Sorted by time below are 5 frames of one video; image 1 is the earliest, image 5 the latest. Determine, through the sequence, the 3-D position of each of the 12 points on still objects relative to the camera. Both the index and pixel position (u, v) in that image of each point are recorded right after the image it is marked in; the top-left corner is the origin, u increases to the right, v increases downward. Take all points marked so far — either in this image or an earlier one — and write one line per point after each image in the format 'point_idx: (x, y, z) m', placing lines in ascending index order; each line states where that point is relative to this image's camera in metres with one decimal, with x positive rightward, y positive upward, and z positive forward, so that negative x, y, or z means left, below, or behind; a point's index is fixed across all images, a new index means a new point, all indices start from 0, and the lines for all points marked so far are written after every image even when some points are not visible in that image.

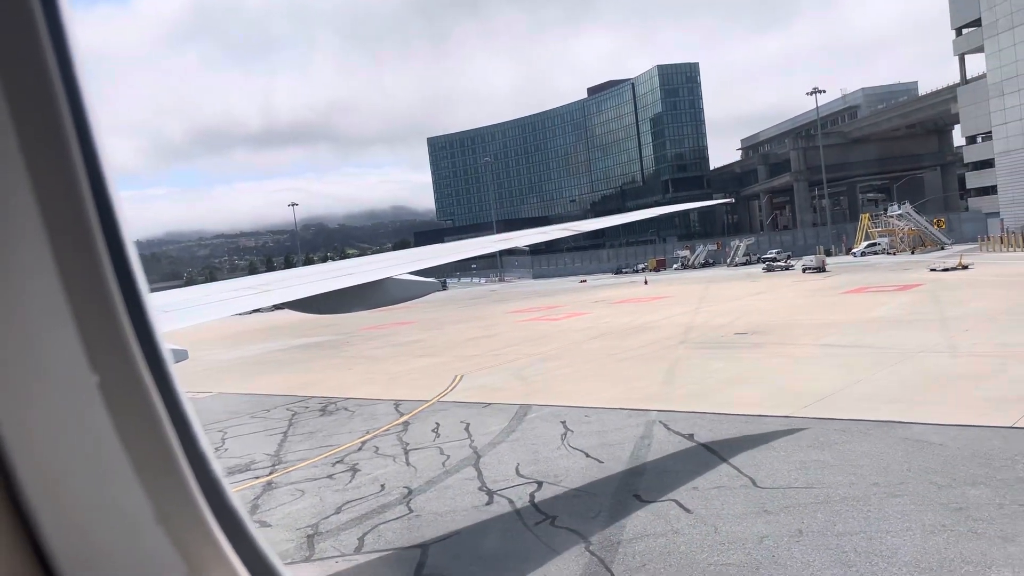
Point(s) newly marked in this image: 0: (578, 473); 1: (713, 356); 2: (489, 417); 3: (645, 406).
0: (+1.0, -2.7, +10.3) m
1: (+5.3, -1.8, +18.6) m
2: (-0.5, -2.6, +14.1) m
3: (+2.6, -2.3, +13.8) m
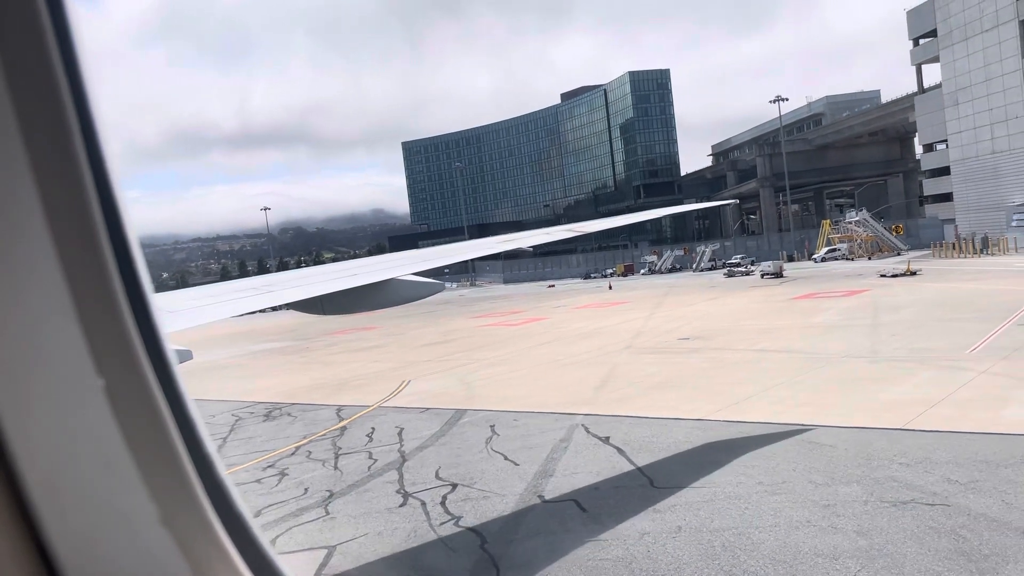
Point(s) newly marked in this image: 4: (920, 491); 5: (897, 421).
0: (-0.3, -2.9, +10.7) m
1: (+3.8, -2.0, +19.1) m
2: (-1.8, -2.8, +14.5) m
3: (+1.2, -2.5, +14.2) m
4: (+4.7, -2.4, +8.1) m
5: (+6.0, -2.1, +11.0) m
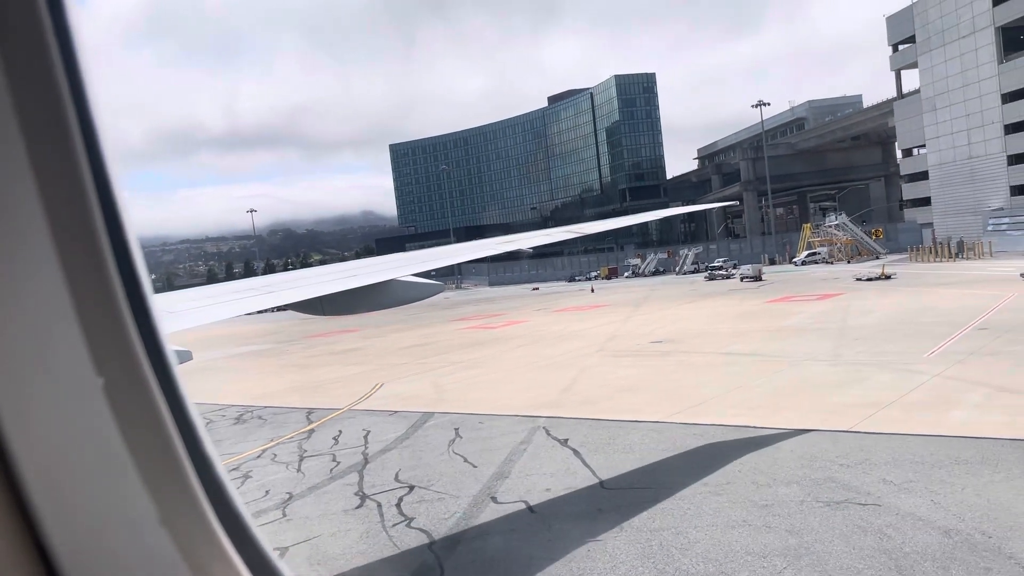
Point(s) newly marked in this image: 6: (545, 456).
0: (-1.0, -2.9, +10.9) m
1: (+3.0, -2.1, +19.3) m
2: (-2.5, -2.9, +14.6) m
3: (+0.5, -2.6, +14.4) m
4: (+4.1, -2.4, +8.4) m
5: (+5.4, -2.2, +11.3) m
6: (+0.5, -2.7, +11.3) m
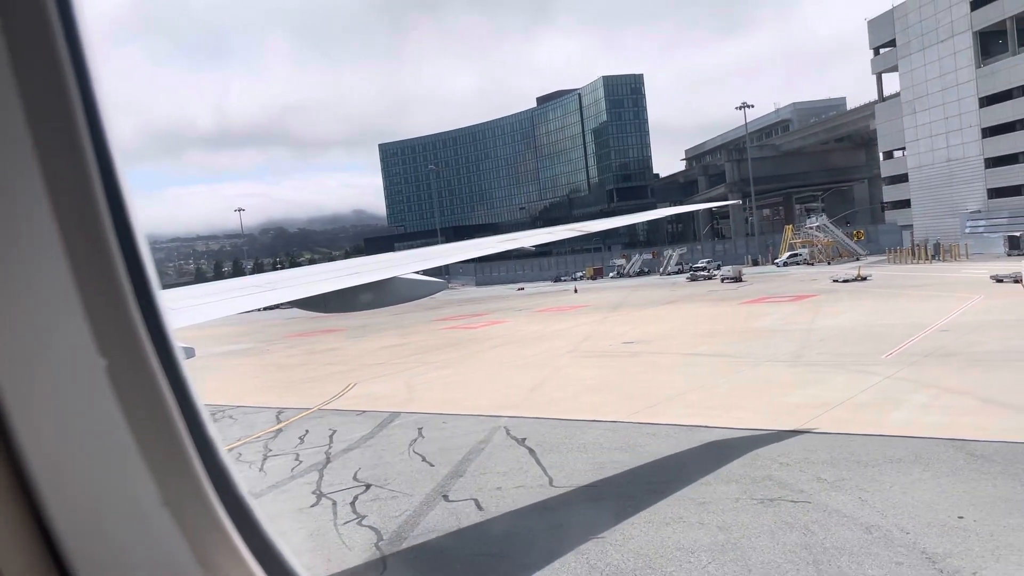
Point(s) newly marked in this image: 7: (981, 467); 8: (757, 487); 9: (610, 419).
0: (-1.7, -3.0, +11.1) m
1: (+2.2, -2.1, +19.6) m
2: (-3.3, -2.9, +14.8) m
3: (-0.2, -2.6, +14.7) m
4: (+3.4, -2.5, +8.7) m
5: (+4.7, -2.2, +11.5) m
6: (-0.2, -2.8, +11.5) m
7: (+5.8, -2.2, +8.6) m
8: (+3.1, -2.5, +8.8) m
9: (+1.9, -2.5, +13.2) m
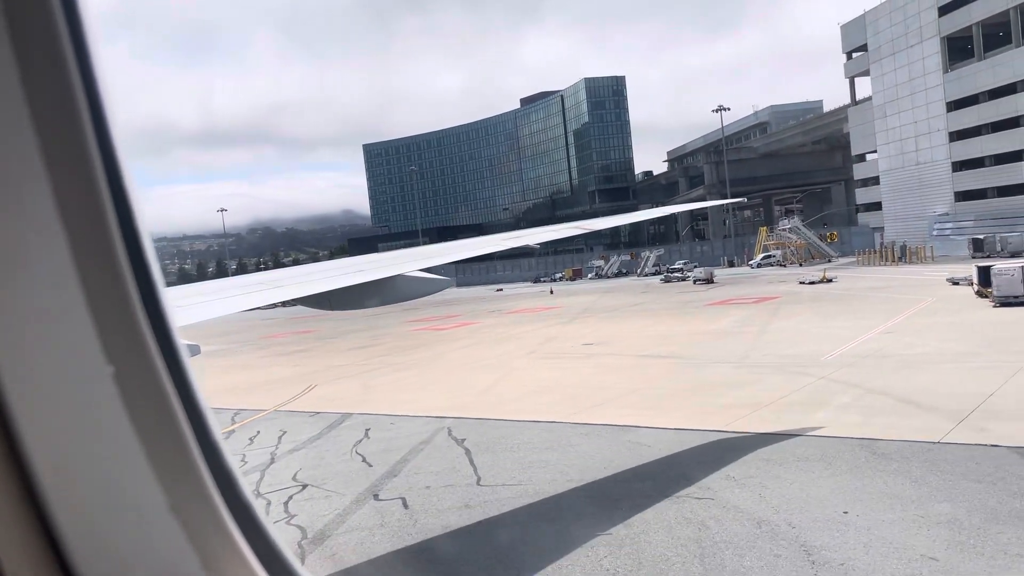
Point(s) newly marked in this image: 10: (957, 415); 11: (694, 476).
0: (-2.7, -3.0, +11.4) m
1: (+1.0, -2.2, +19.9) m
2: (-4.4, -3.0, +15.1) m
3: (-1.4, -2.7, +15.0) m
4: (+2.4, -2.6, +9.0) m
5: (+3.6, -2.3, +12.0) m
6: (-1.2, -2.8, +11.8) m
7: (+4.8, -2.3, +9.1) m
8: (+2.1, -2.6, +9.2) m
9: (+0.8, -2.6, +13.6) m
10: (+6.9, -2.0, +10.8) m
11: (+2.4, -2.5, +9.4) m
